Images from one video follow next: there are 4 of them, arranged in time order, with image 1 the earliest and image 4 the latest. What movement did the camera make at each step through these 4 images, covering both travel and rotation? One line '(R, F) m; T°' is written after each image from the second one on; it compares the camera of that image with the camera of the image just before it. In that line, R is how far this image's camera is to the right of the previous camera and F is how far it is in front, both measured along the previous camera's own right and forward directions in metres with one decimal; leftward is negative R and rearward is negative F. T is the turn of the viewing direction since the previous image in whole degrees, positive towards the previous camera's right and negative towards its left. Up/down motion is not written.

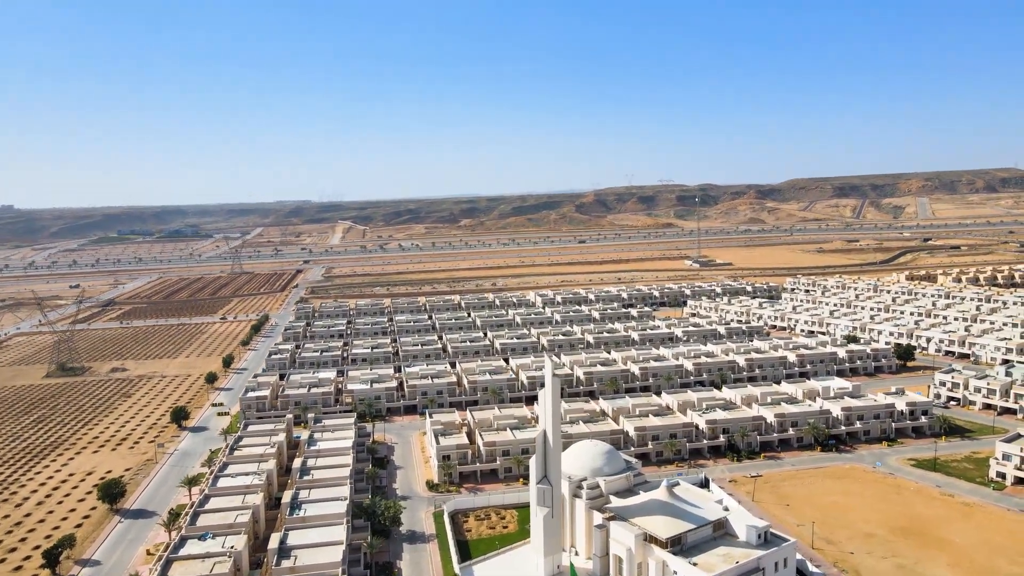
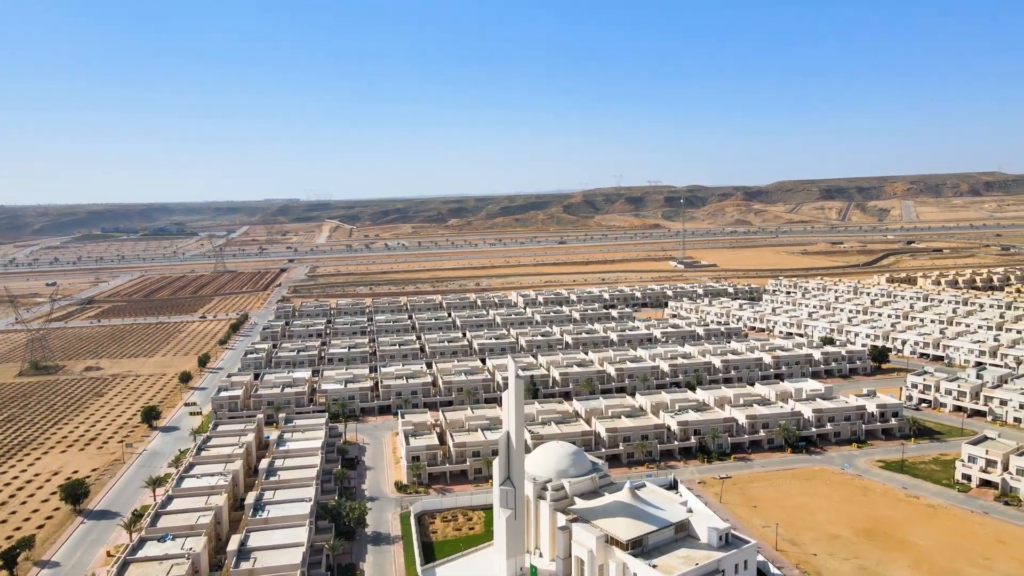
(+1.4, 0.0) m; +1°
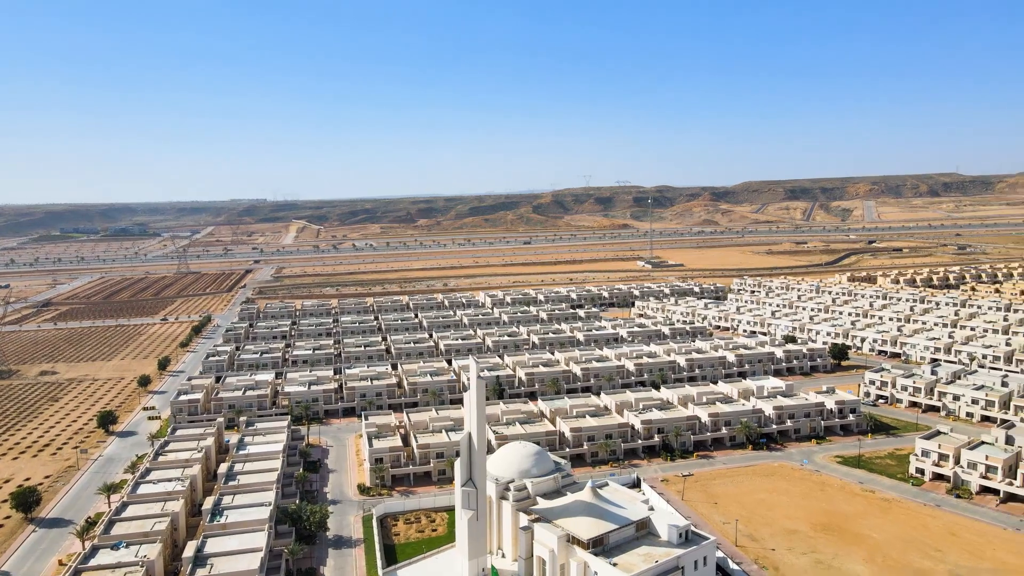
(+0.6, 0.0) m; +2°
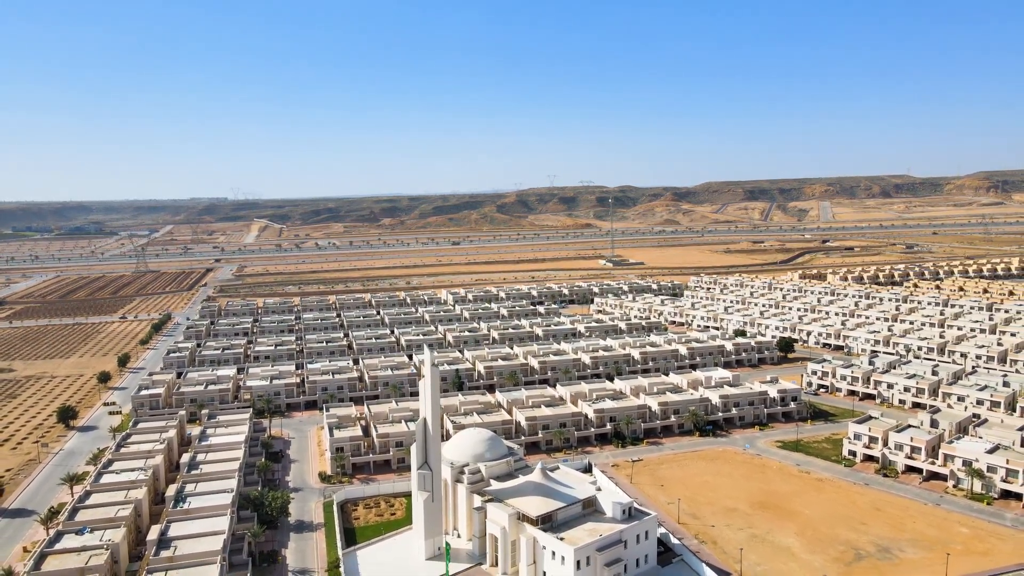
(+0.8, -2.0) m; +3°
